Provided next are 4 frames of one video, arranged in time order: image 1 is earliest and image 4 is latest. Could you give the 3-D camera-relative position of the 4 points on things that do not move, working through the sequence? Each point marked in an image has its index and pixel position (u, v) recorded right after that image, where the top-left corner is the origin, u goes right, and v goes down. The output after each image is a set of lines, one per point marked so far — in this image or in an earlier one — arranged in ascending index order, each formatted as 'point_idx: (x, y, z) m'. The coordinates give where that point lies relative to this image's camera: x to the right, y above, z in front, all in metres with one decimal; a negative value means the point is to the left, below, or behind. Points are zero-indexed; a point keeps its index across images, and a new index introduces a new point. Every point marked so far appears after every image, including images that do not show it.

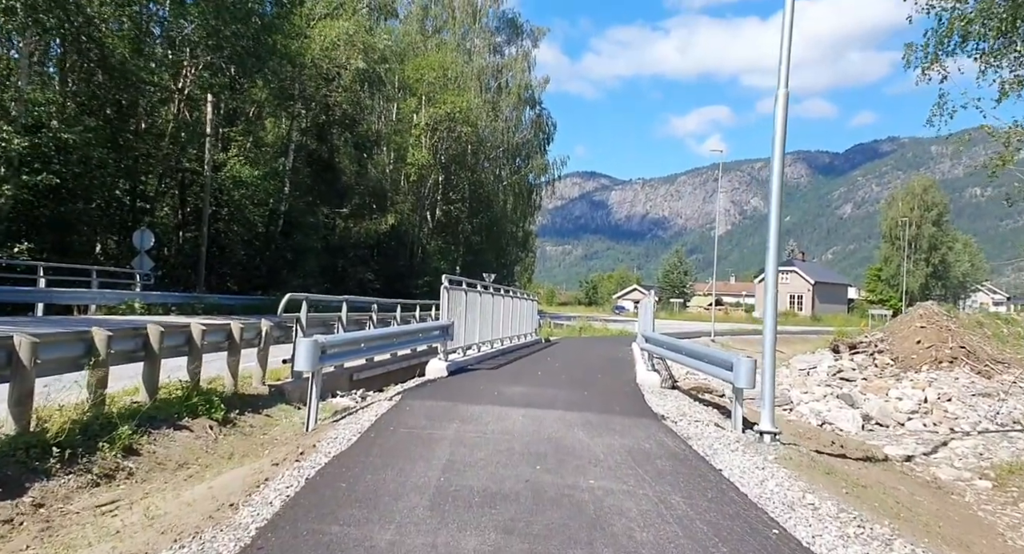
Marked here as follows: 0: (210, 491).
0: (-2.0, -1.4, +4.7) m
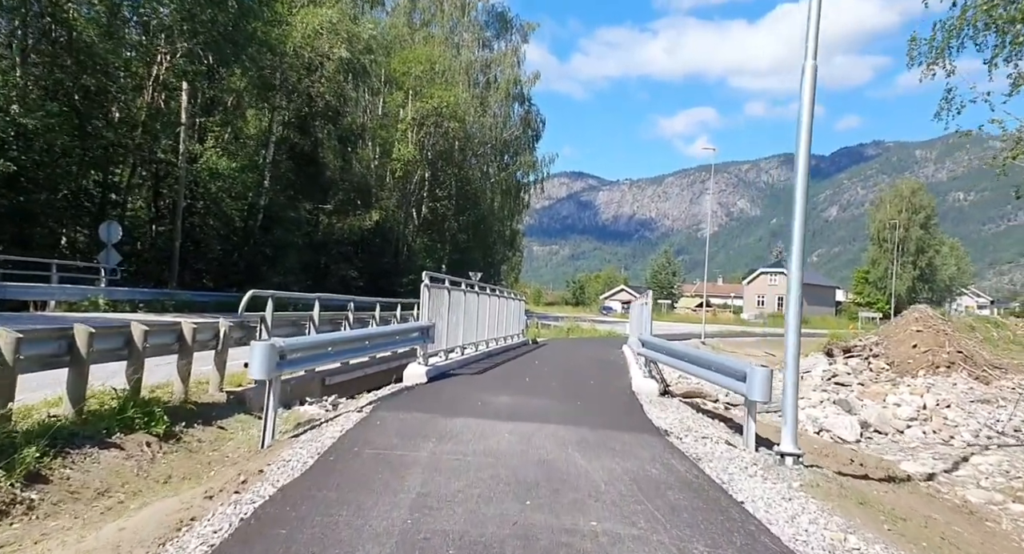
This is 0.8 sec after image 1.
0: (-2.1, -1.3, +3.8) m
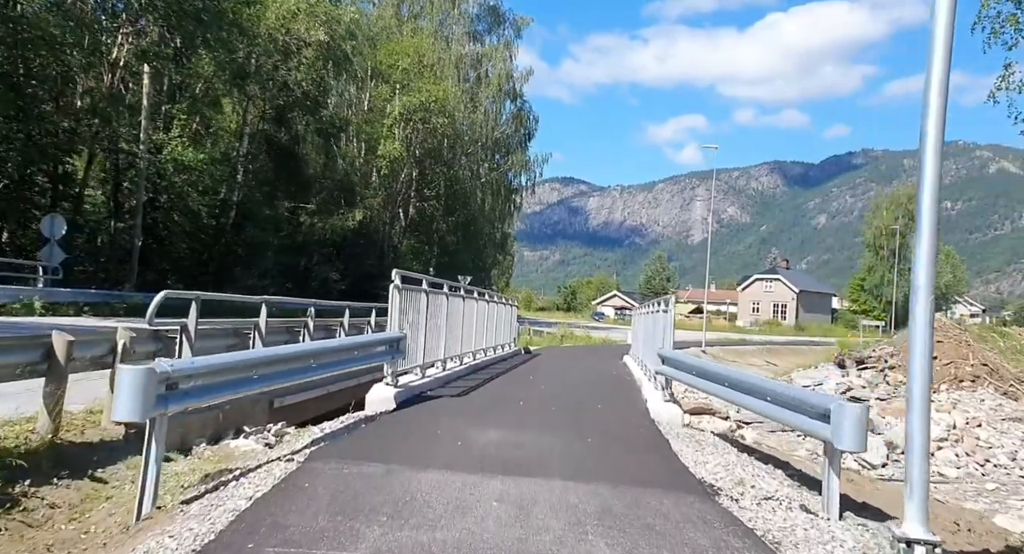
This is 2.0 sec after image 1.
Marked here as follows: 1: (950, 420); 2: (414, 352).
0: (-2.1, -1.3, +1.8) m
1: (+11.8, -3.9, +19.4) m
2: (-1.4, -1.1, +10.2) m
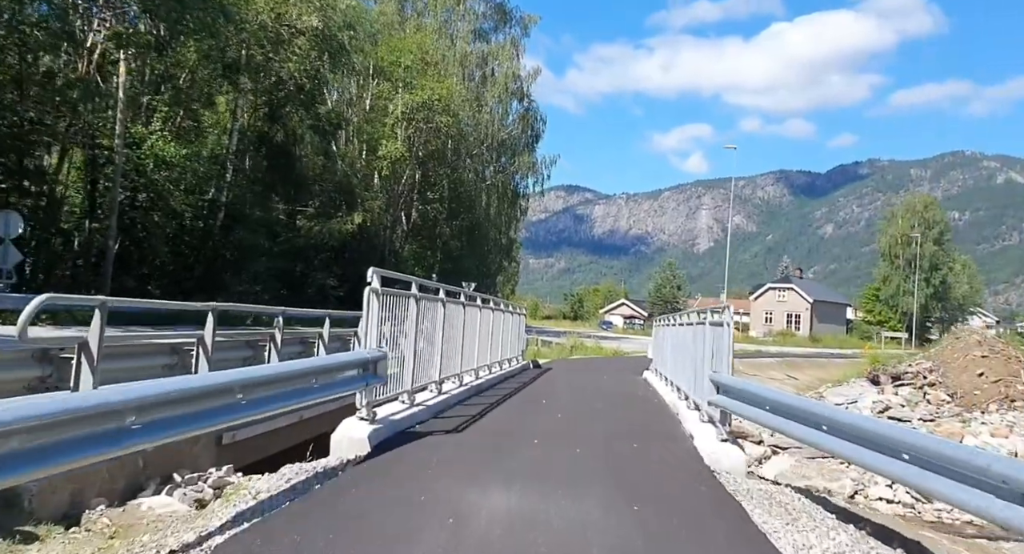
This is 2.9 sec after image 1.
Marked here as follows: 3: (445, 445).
0: (-2.0, -1.2, -0.2) m
1: (+12.0, -4.1, +17.4) m
2: (-1.2, -1.1, +8.3) m
3: (-0.6, -1.6, +7.0) m
